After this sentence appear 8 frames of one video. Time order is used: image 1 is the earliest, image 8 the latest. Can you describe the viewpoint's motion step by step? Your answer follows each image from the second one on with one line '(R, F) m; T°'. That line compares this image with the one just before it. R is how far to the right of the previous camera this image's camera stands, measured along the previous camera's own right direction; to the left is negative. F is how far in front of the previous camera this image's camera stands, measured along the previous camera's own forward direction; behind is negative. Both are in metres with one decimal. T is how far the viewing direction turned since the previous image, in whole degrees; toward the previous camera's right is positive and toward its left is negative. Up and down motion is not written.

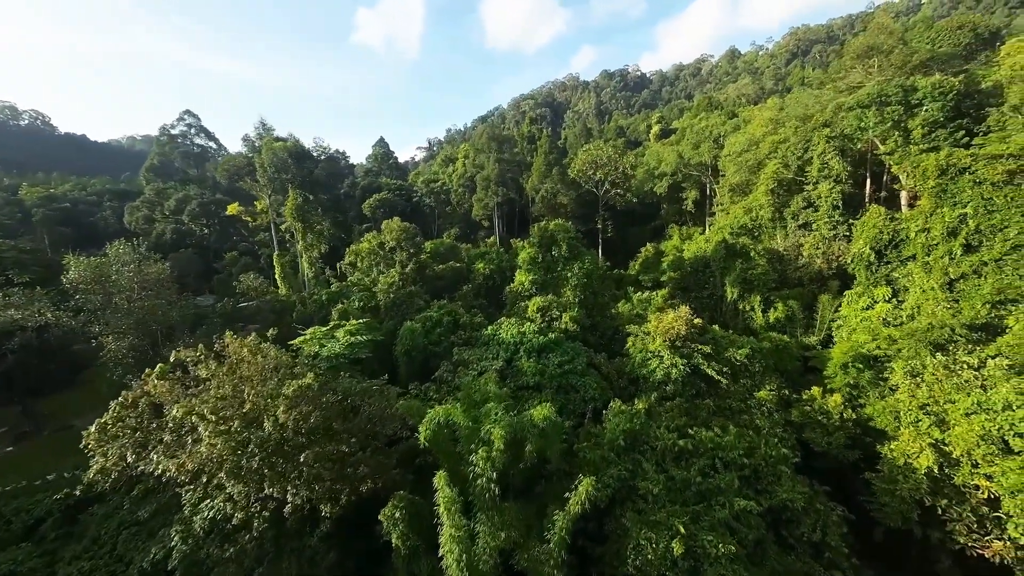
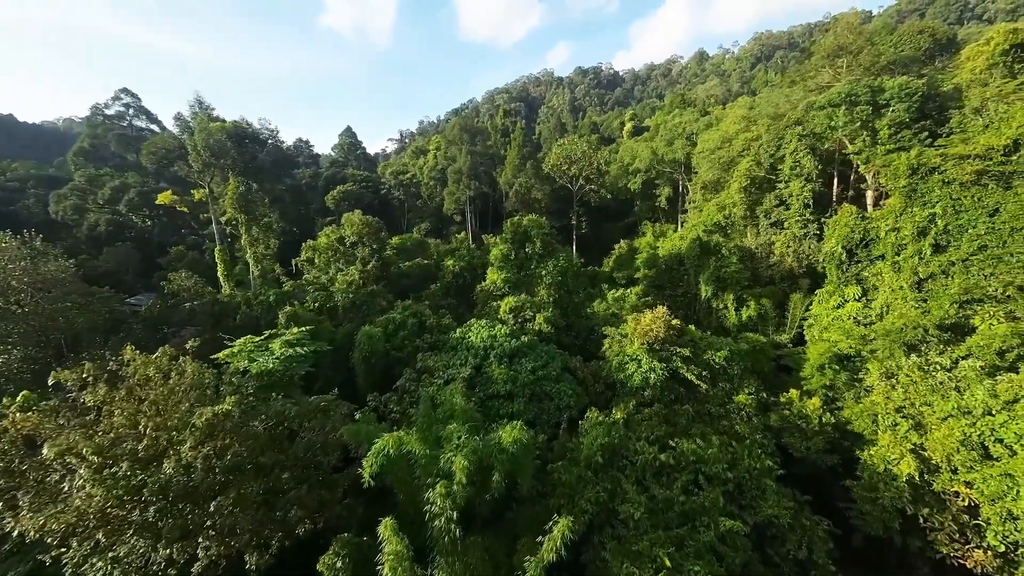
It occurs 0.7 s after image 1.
(+0.2, +1.1) m; +4°
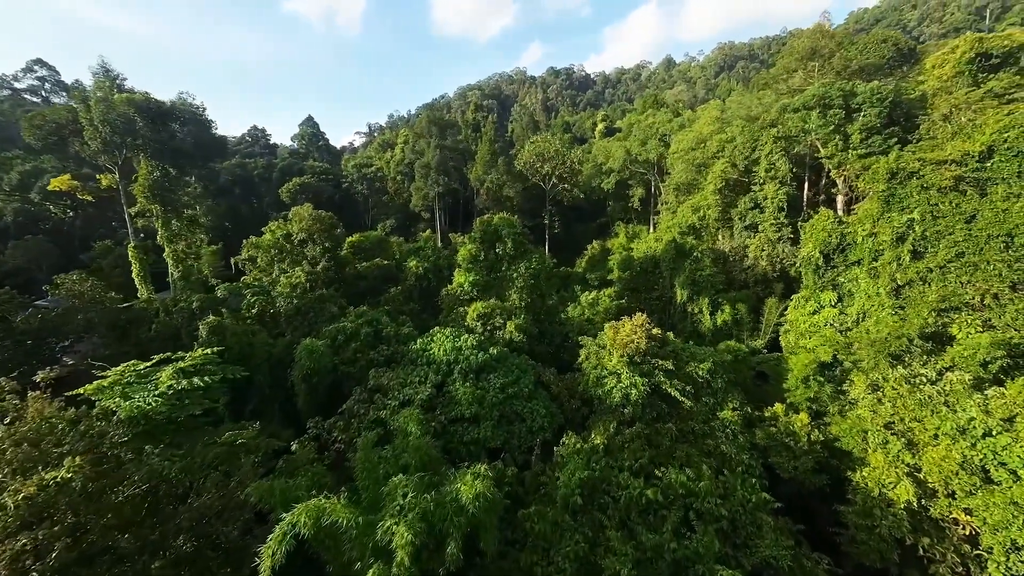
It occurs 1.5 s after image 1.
(+0.2, +1.5) m; +4°
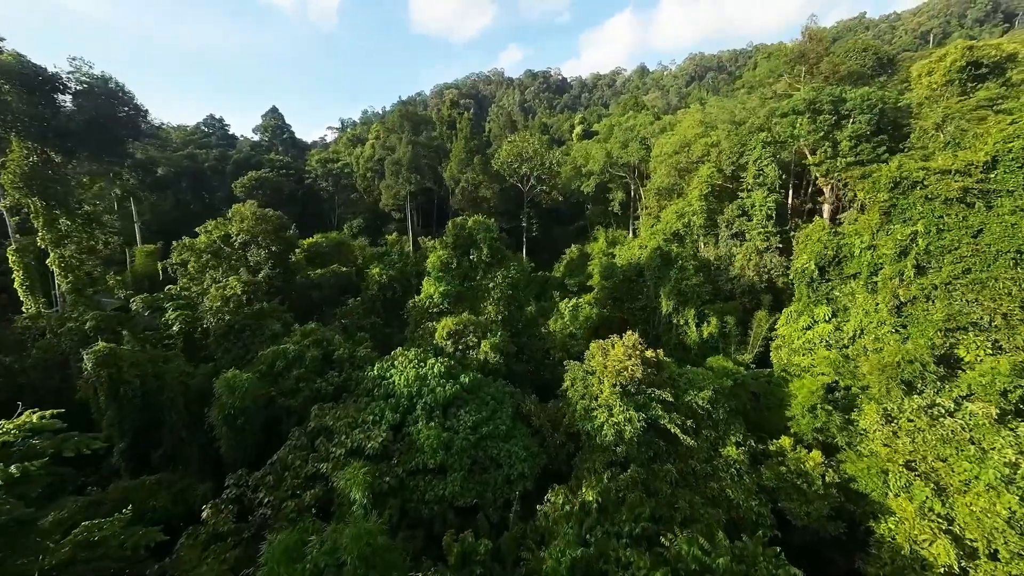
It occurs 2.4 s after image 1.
(0.0, +1.9) m; +4°
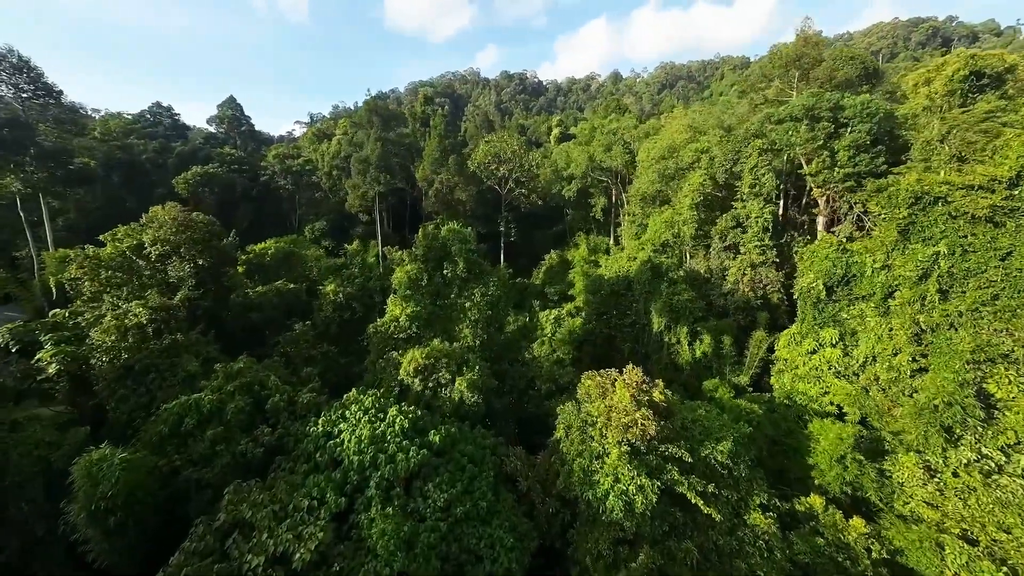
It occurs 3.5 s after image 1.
(-0.2, +2.2) m; +4°
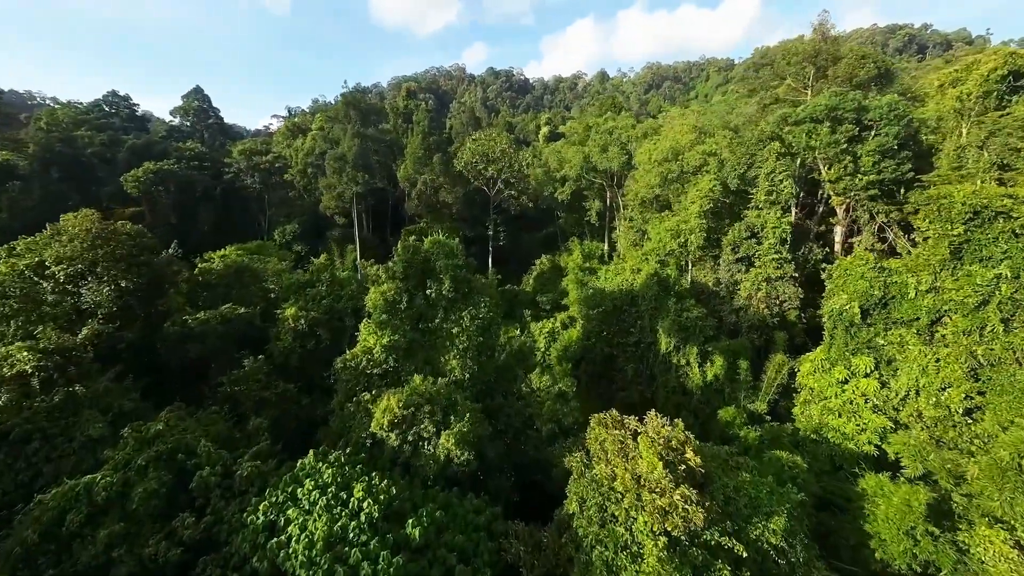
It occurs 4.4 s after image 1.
(-0.3, +2.2) m; +2°
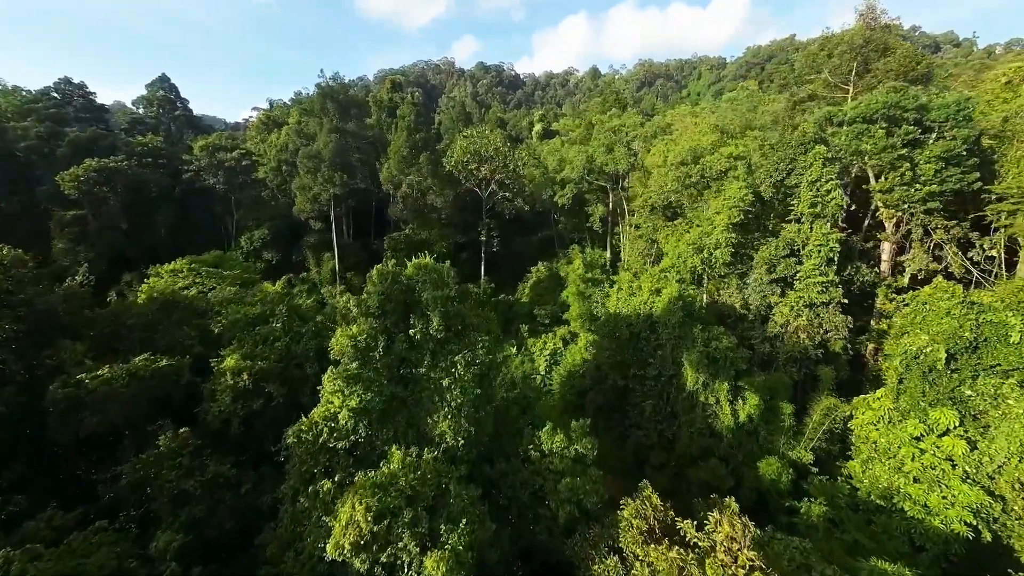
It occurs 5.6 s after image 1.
(-0.5, +2.8) m; +2°
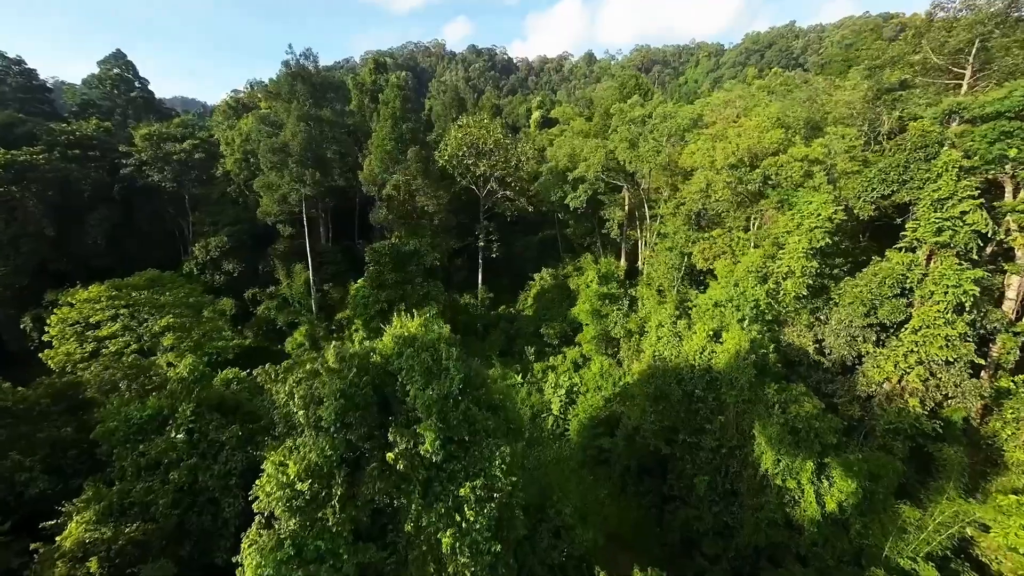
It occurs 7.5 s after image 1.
(-0.9, +4.1) m; +1°
